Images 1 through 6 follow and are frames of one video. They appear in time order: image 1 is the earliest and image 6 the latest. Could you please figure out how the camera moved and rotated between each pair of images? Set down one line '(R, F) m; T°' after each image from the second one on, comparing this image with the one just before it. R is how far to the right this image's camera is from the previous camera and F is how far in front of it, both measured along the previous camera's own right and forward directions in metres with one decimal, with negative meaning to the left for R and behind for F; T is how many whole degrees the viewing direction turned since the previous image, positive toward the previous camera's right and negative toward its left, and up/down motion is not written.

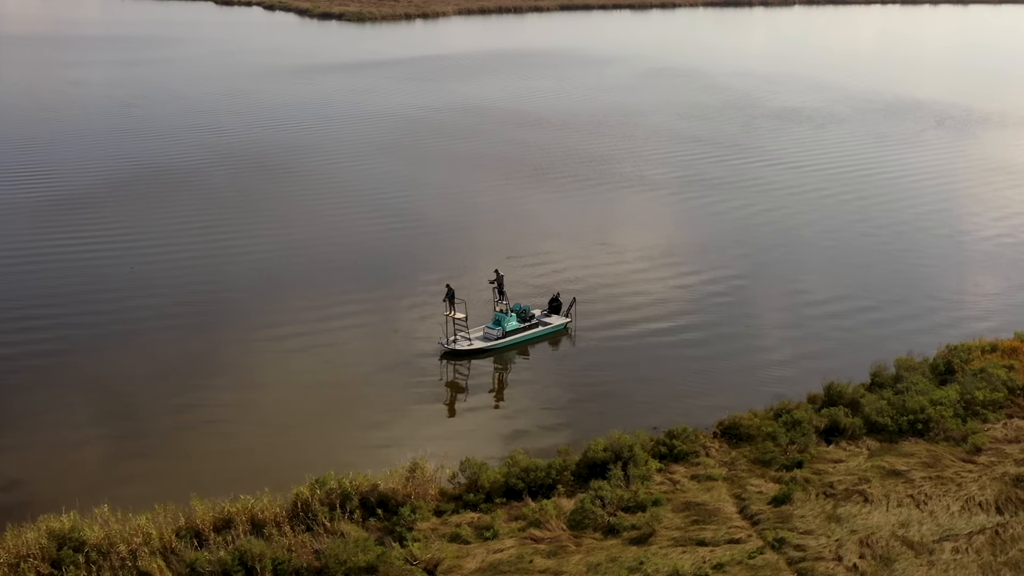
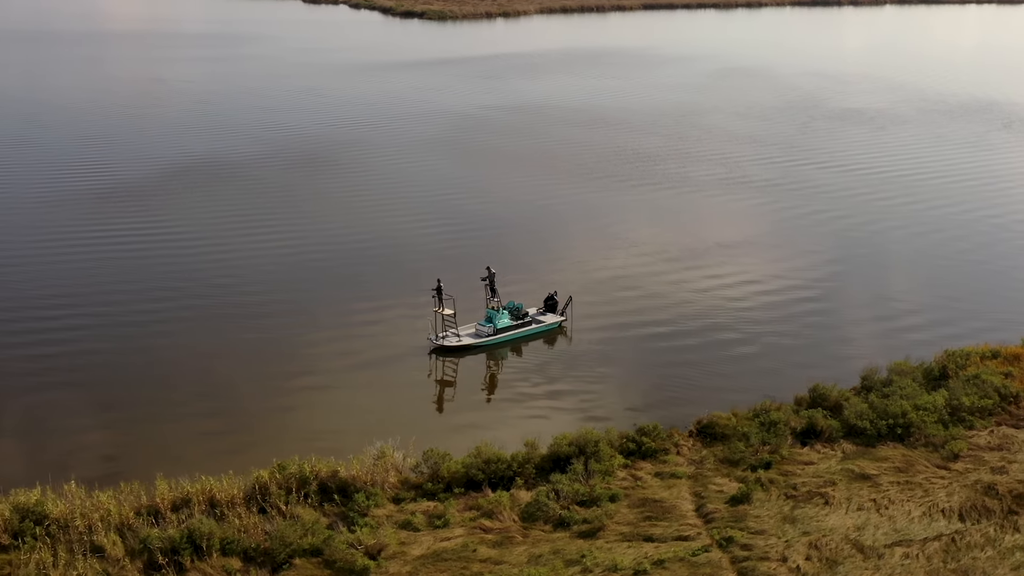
(+1.5, -0.1) m; -3°
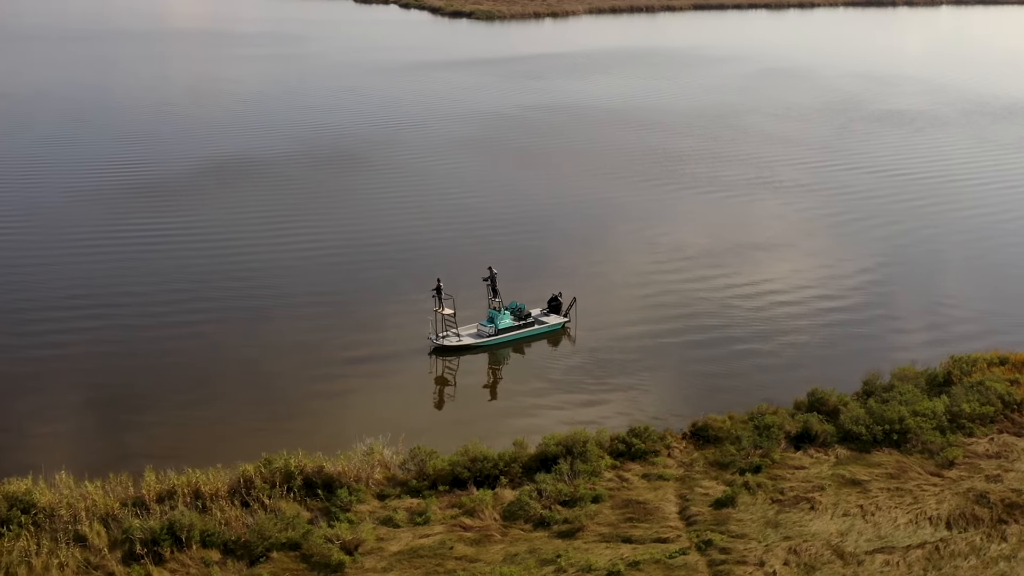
(+0.7, 0.0) m; -2°
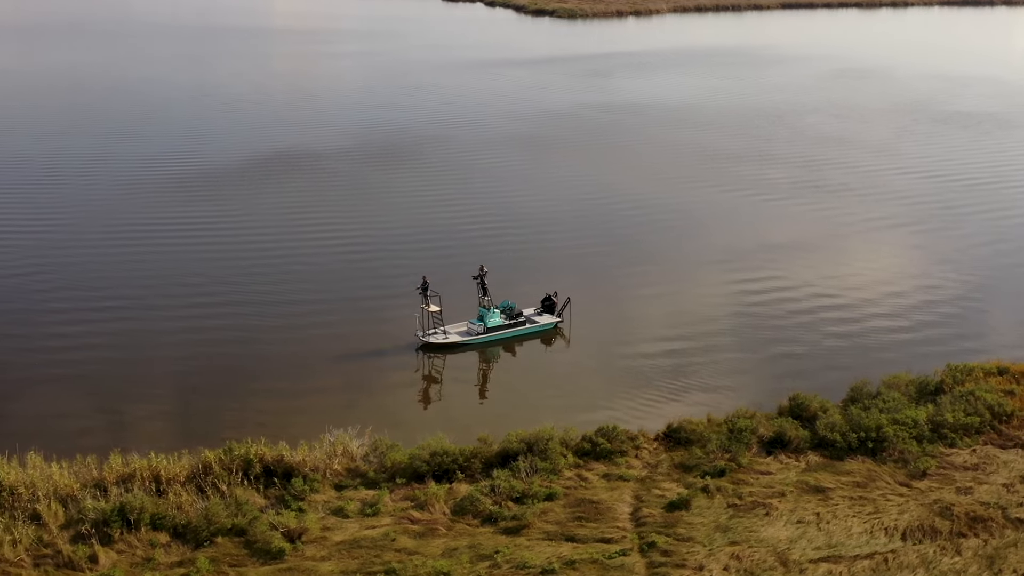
(+1.5, 0.0) m; -3°
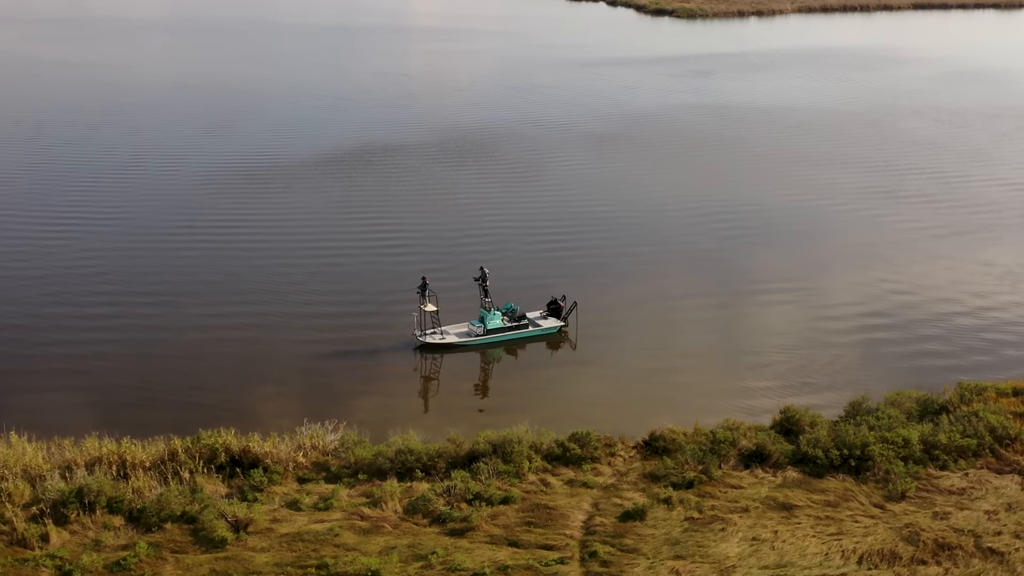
(+1.8, +0.2) m; -5°
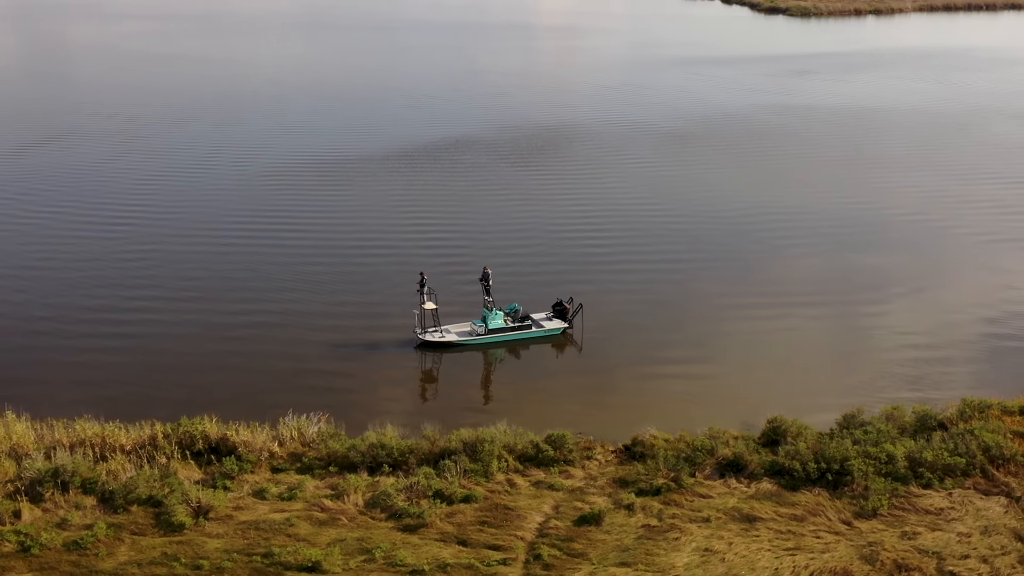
(+1.7, 0.0) m; -4°
